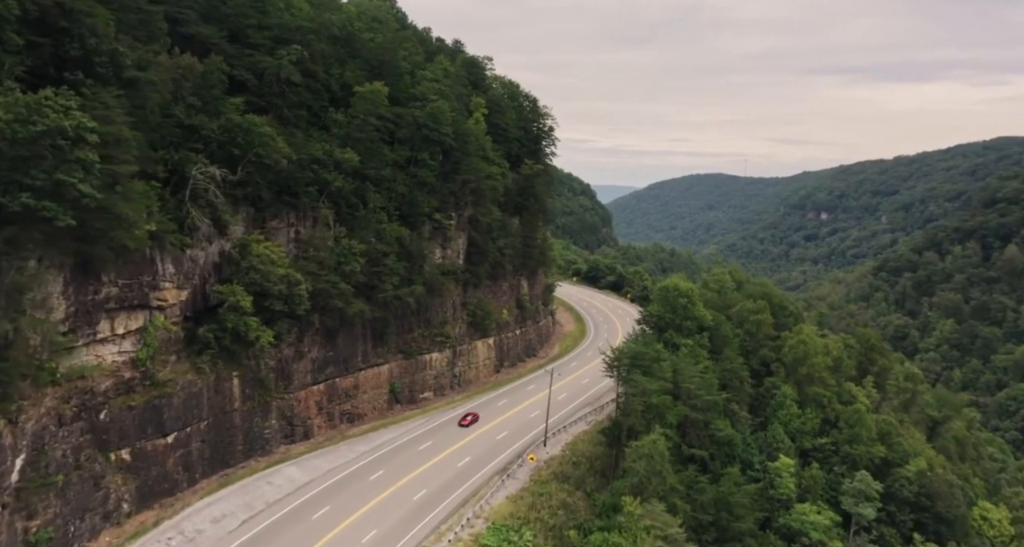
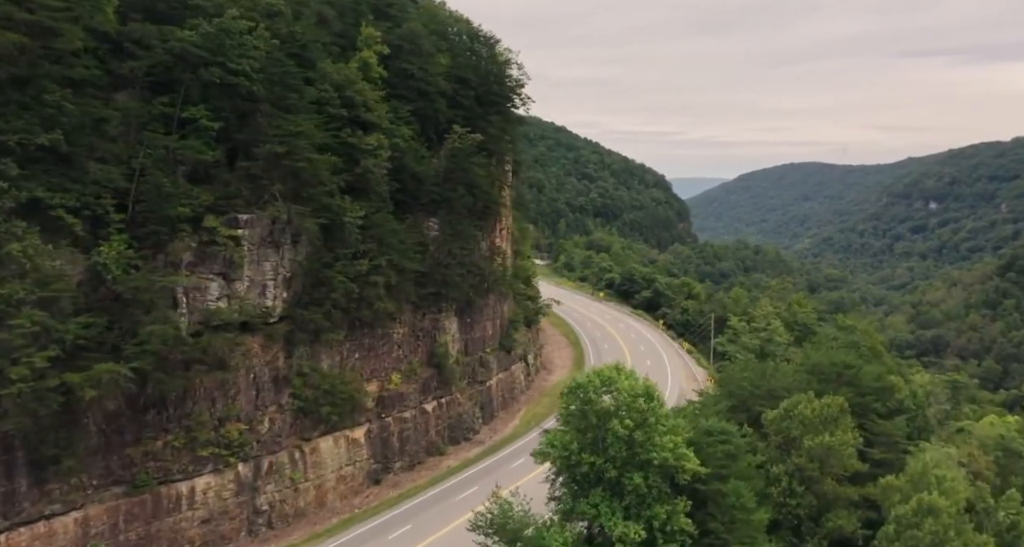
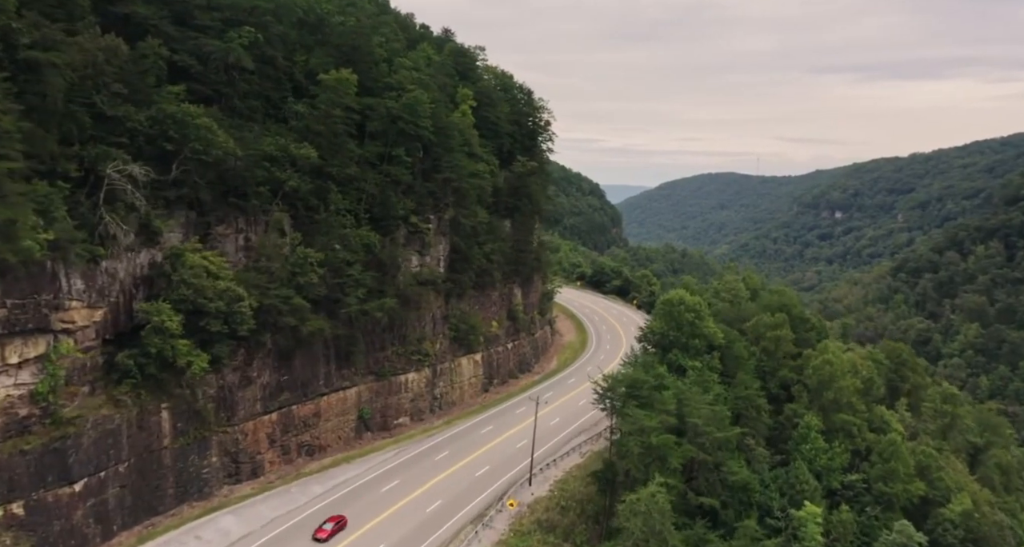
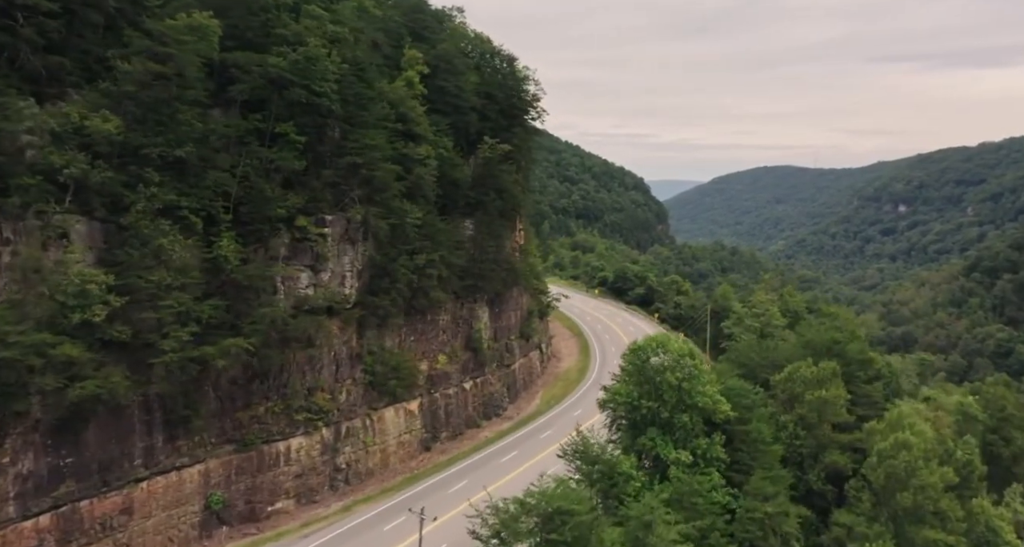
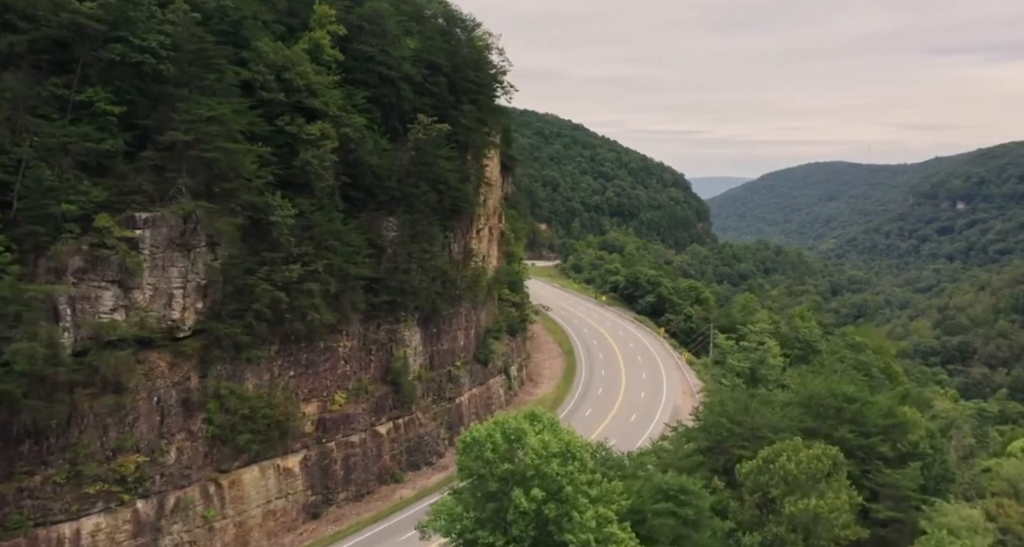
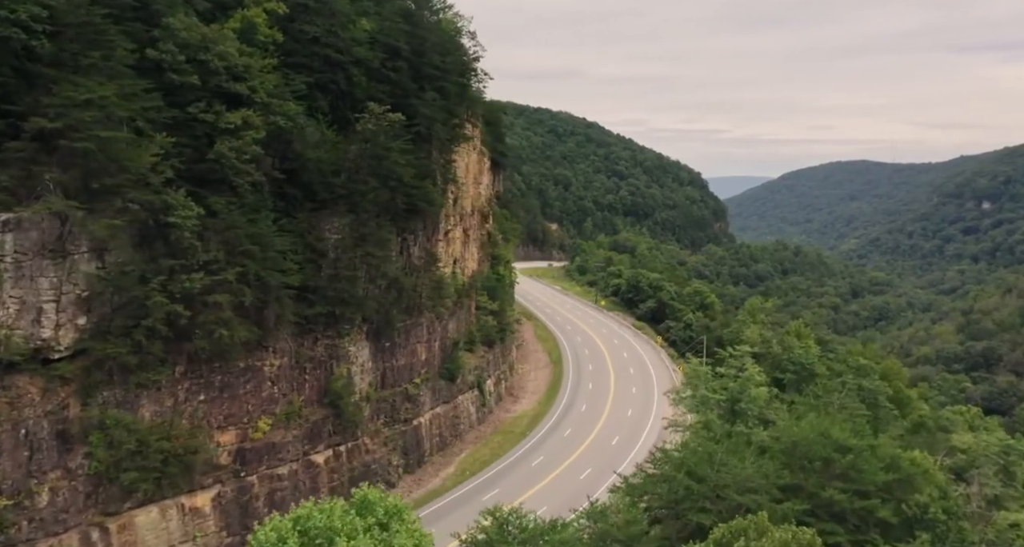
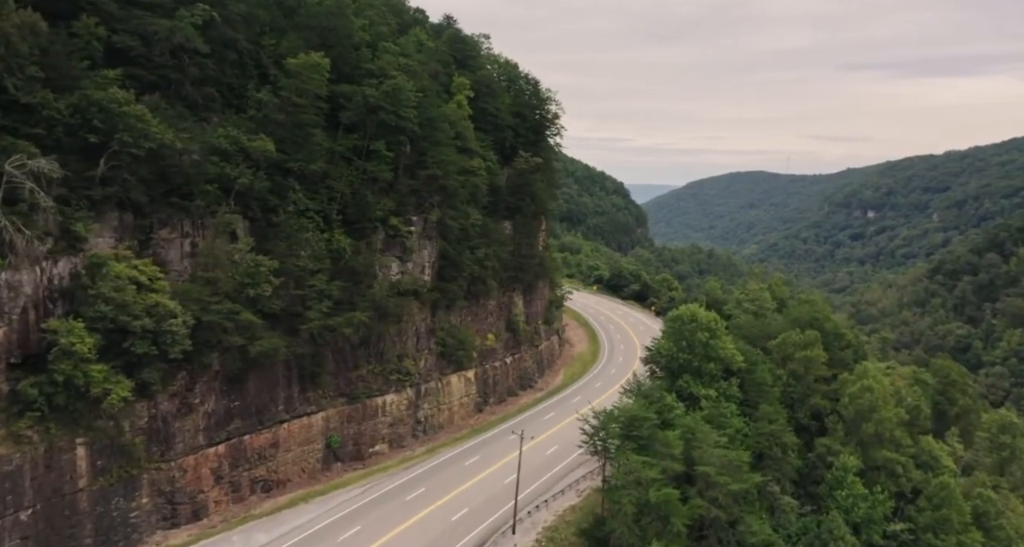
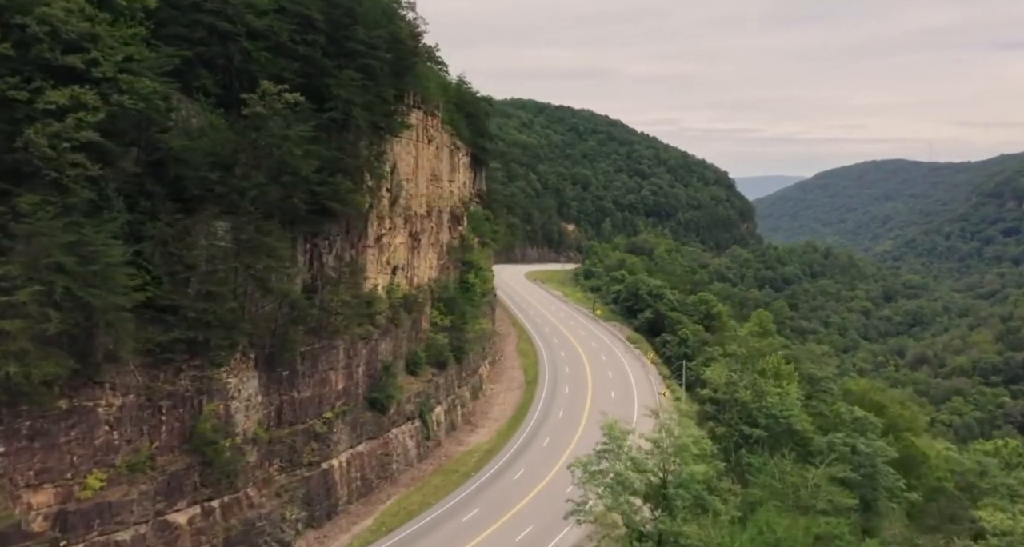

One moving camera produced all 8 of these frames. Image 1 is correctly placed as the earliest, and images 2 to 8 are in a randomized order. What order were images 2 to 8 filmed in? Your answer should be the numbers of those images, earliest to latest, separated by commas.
3, 7, 4, 2, 5, 6, 8
